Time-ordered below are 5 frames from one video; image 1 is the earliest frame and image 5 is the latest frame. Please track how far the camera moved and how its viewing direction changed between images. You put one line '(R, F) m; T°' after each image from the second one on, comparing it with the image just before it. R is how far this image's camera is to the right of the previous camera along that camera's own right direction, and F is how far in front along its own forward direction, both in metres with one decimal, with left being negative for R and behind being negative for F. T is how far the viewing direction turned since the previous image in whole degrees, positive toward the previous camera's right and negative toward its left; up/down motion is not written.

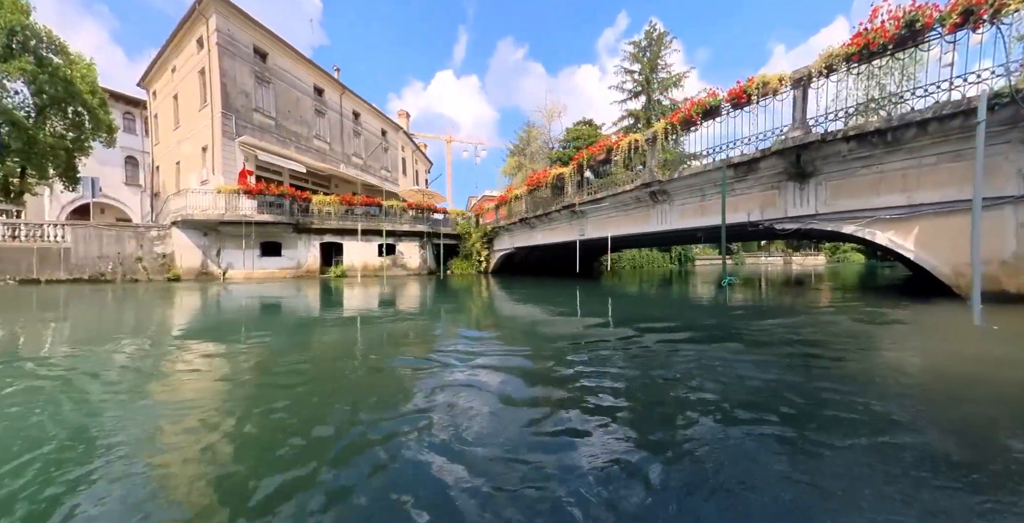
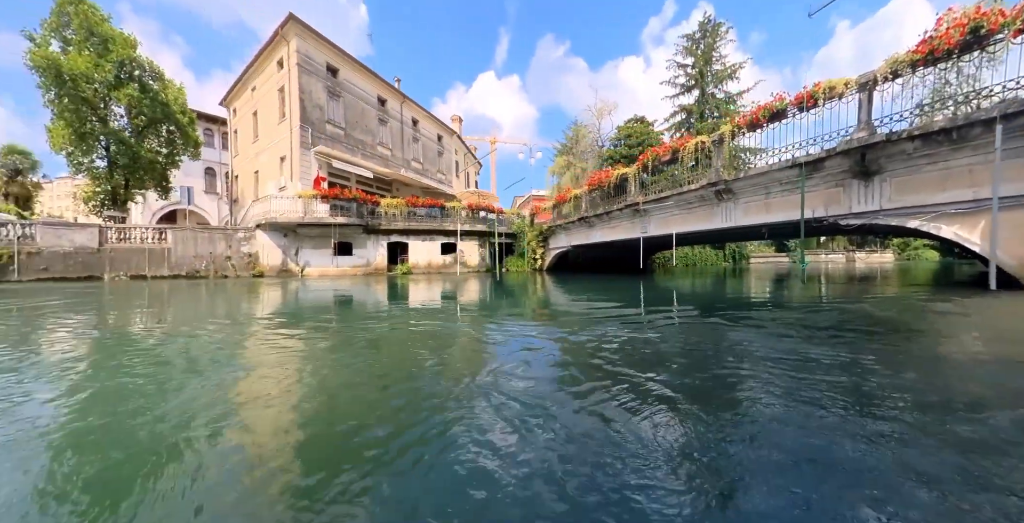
(-0.3, -0.4) m; -6°
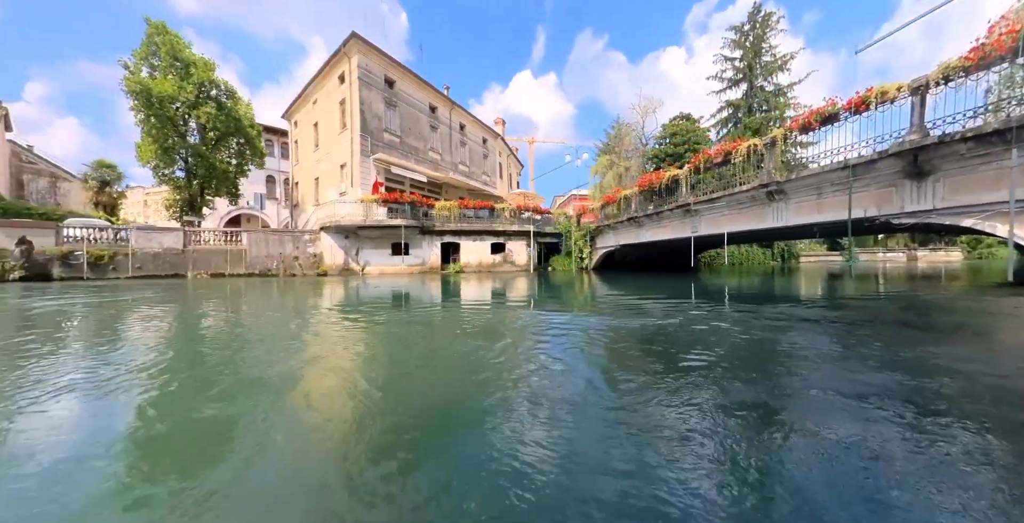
(-0.3, -0.4) m; -5°
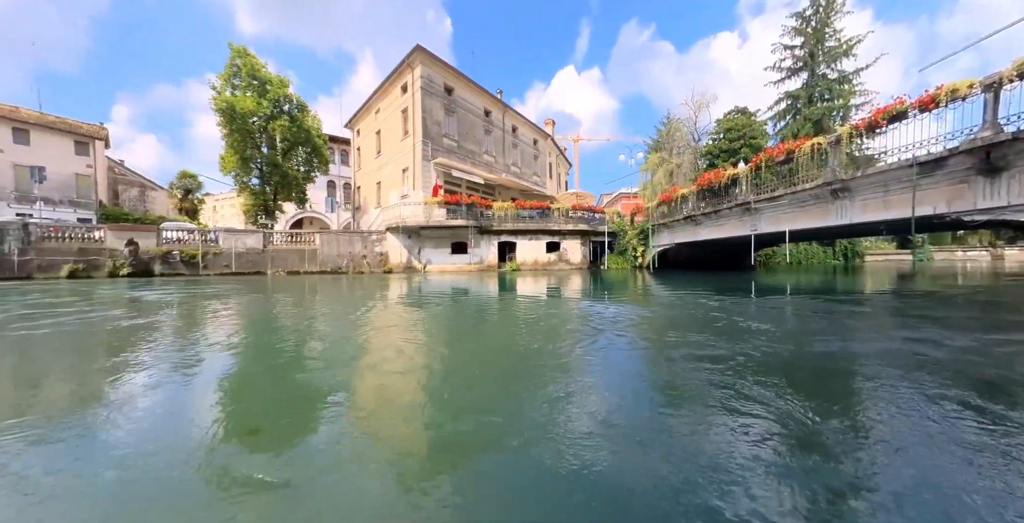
(-0.4, -0.5) m; -6°
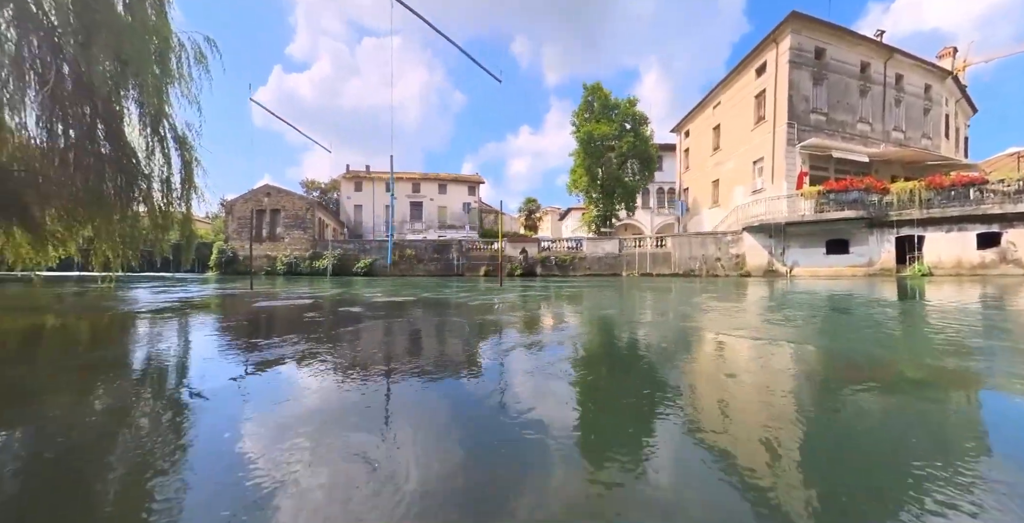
(-2.2, -1.9) m; -43°
